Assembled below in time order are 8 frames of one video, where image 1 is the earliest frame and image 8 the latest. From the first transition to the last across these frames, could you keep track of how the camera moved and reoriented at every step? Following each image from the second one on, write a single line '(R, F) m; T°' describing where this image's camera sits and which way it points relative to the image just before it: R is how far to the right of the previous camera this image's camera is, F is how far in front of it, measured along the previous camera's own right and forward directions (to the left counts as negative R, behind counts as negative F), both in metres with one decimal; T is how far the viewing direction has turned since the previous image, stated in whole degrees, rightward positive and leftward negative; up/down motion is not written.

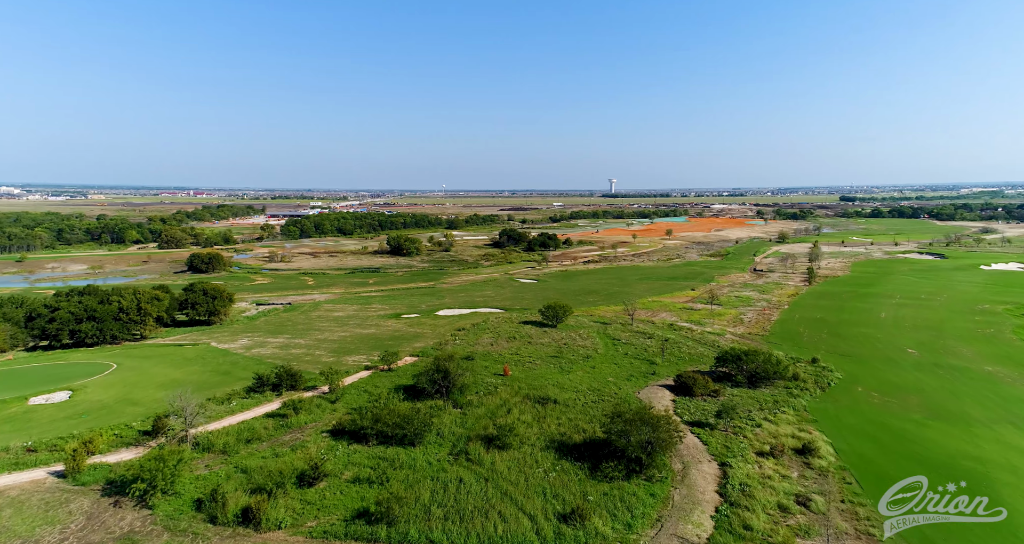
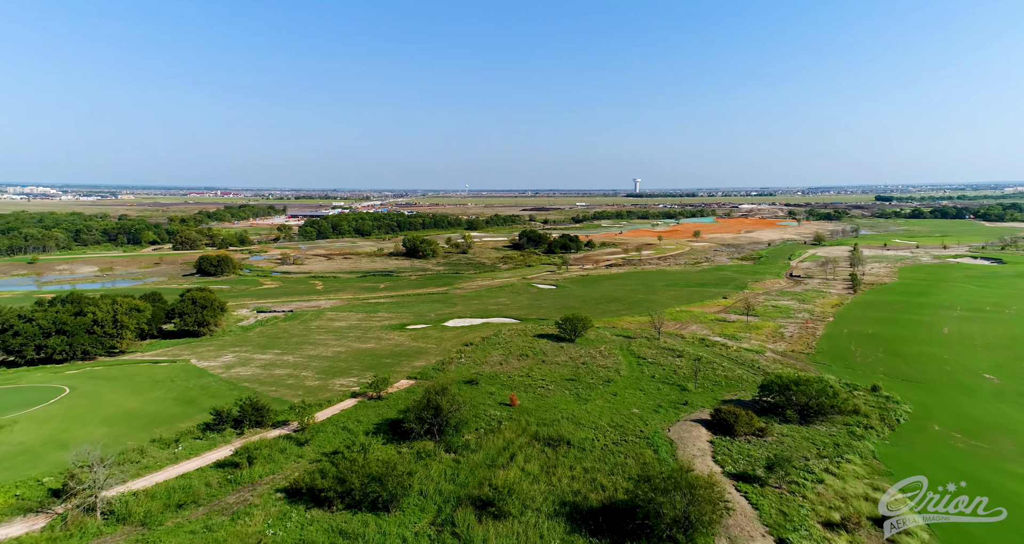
(+0.6, +3.9) m; -2°
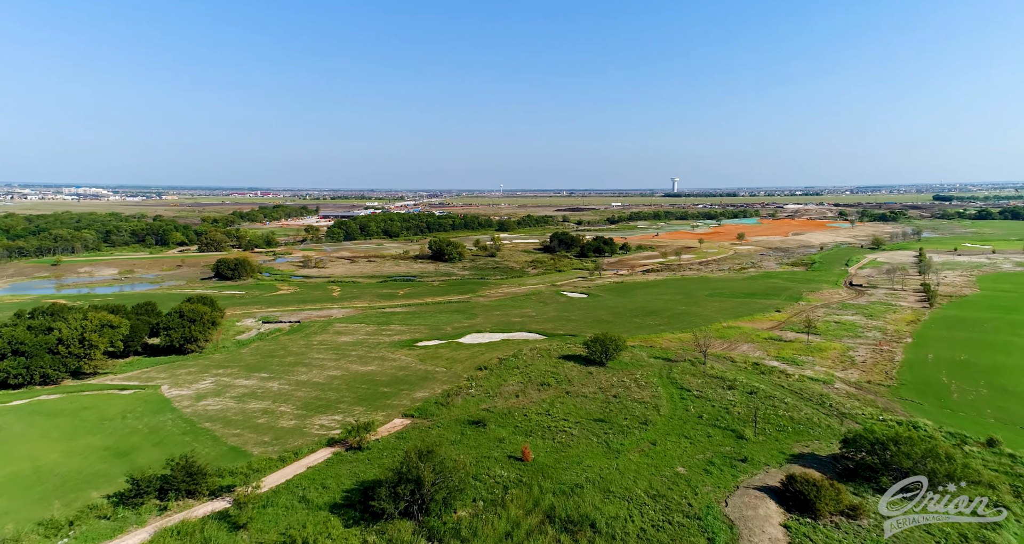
(+0.7, +4.9) m; -3°
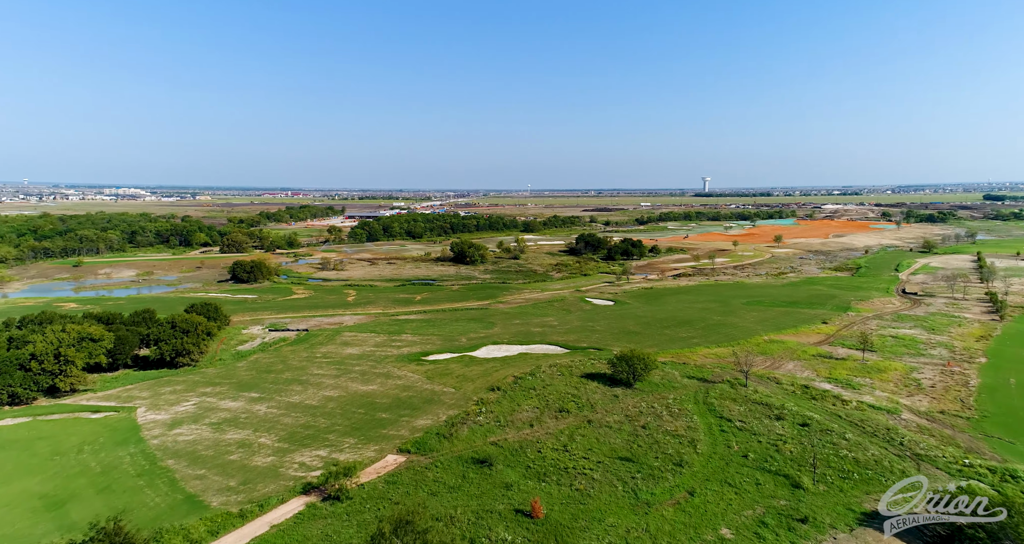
(+0.5, +3.3) m; -3°
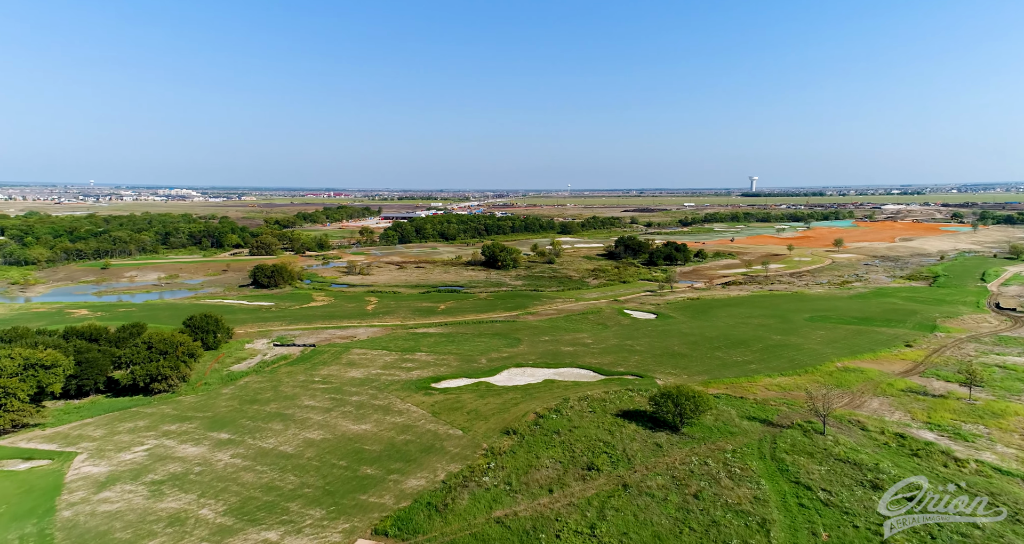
(+0.8, +5.1) m; -4°
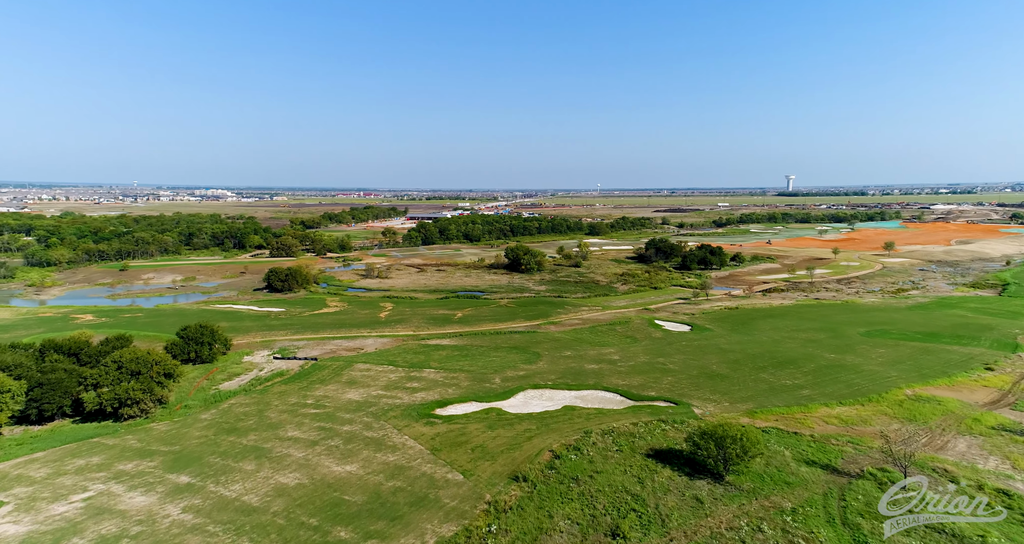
(+0.6, +3.8) m; -3°
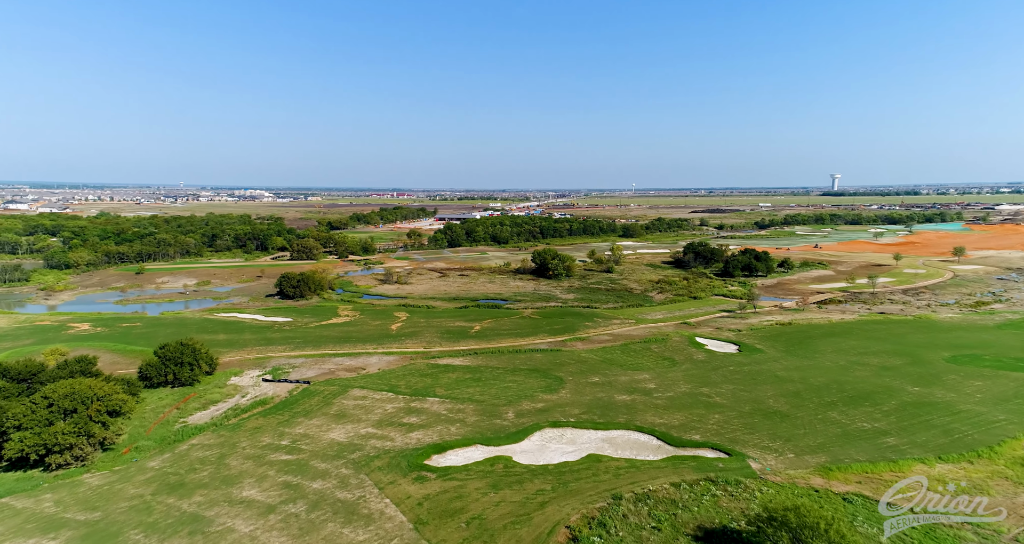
(+0.8, +5.1) m; -3°
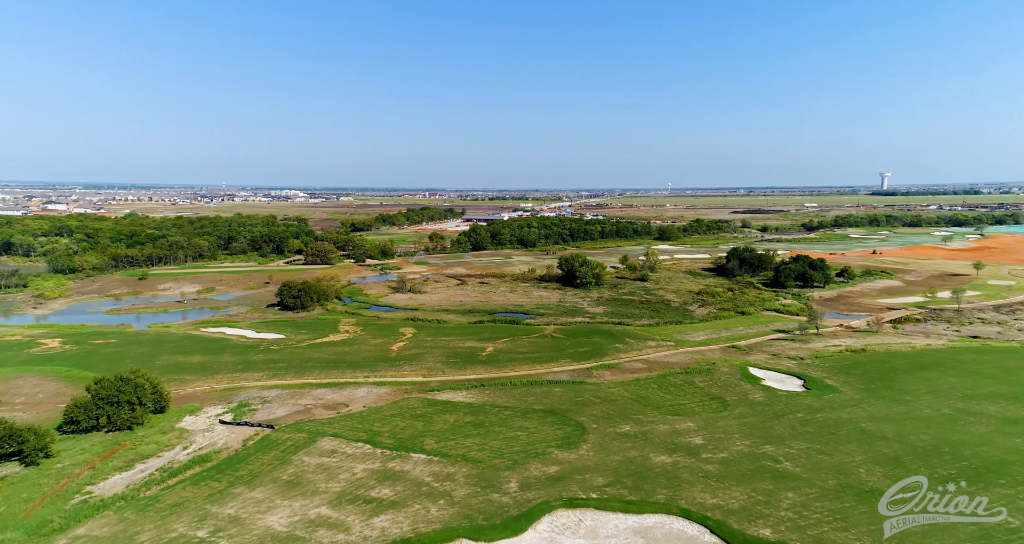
(+1.0, +6.8) m; -3°
